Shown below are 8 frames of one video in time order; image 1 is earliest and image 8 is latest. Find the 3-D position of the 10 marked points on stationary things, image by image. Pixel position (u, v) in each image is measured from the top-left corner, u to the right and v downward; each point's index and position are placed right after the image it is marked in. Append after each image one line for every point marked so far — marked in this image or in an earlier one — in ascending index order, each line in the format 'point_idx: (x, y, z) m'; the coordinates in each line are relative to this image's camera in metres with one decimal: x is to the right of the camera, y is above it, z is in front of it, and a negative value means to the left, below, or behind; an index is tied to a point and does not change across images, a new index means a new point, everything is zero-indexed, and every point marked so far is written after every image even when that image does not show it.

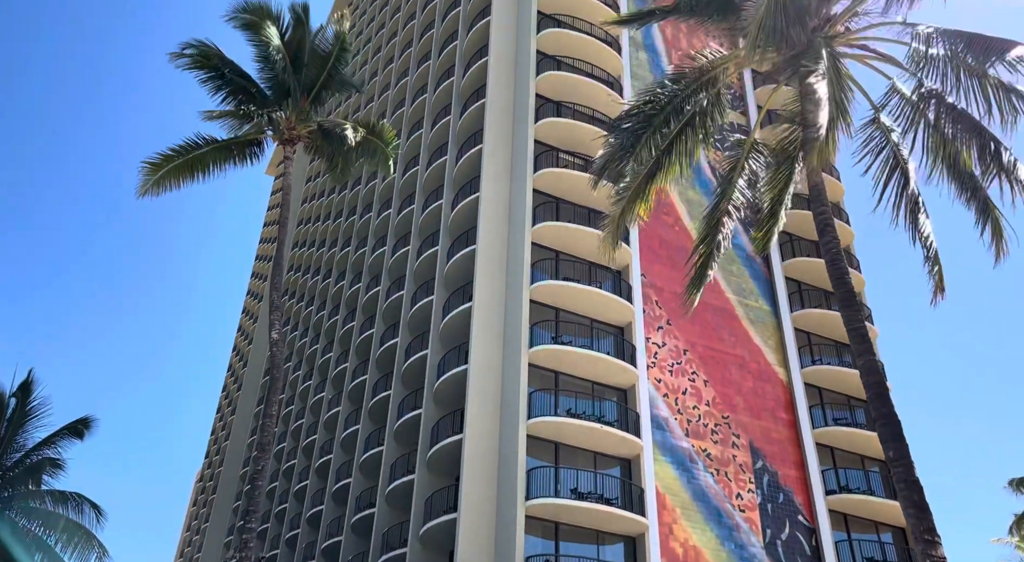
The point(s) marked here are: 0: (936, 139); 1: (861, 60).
0: (+7.8, +2.8, +15.8) m
1: (+7.2, +4.5, +17.7) m
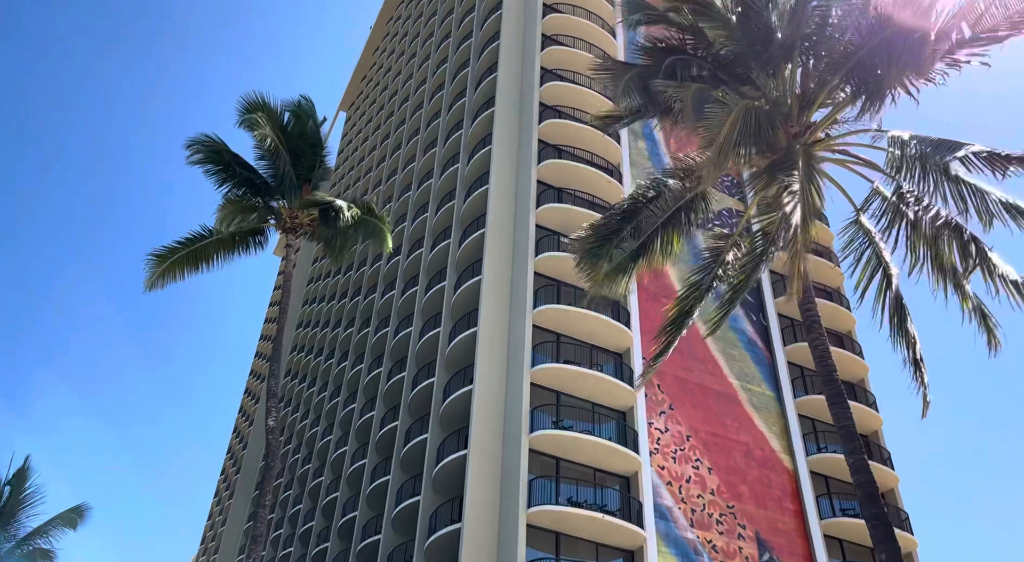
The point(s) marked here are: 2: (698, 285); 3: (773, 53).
0: (+7.5, +0.9, +15.9) m
1: (+7.0, +2.4, +17.9) m
2: (+4.0, +0.3, +17.5) m
3: (+5.4, +4.7, +17.7) m
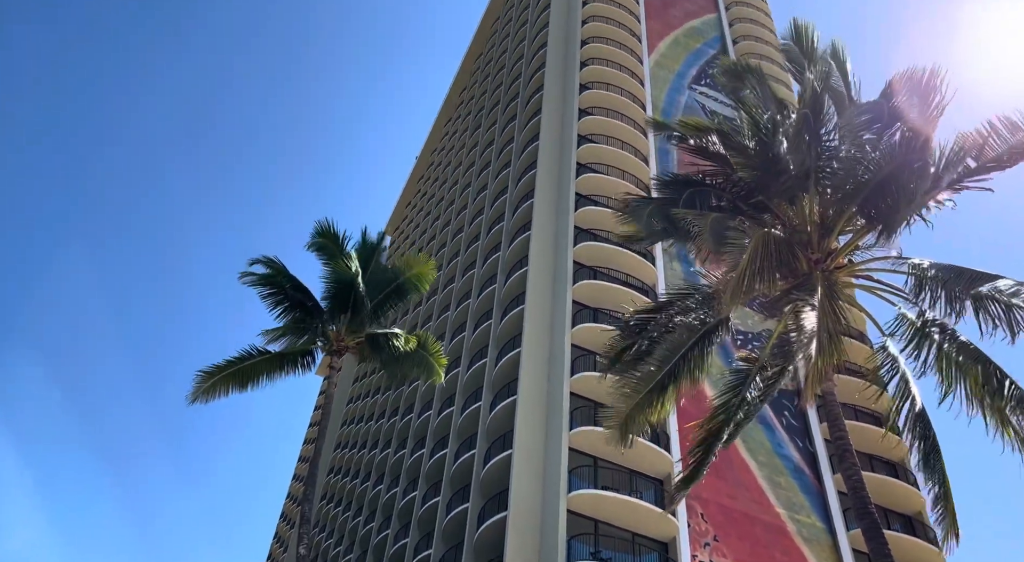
0: (+7.7, -1.4, +15.2) m
1: (+7.3, -0.2, +17.4) m
2: (+4.3, -2.3, +16.9) m
3: (+5.7, +2.1, +17.6) m
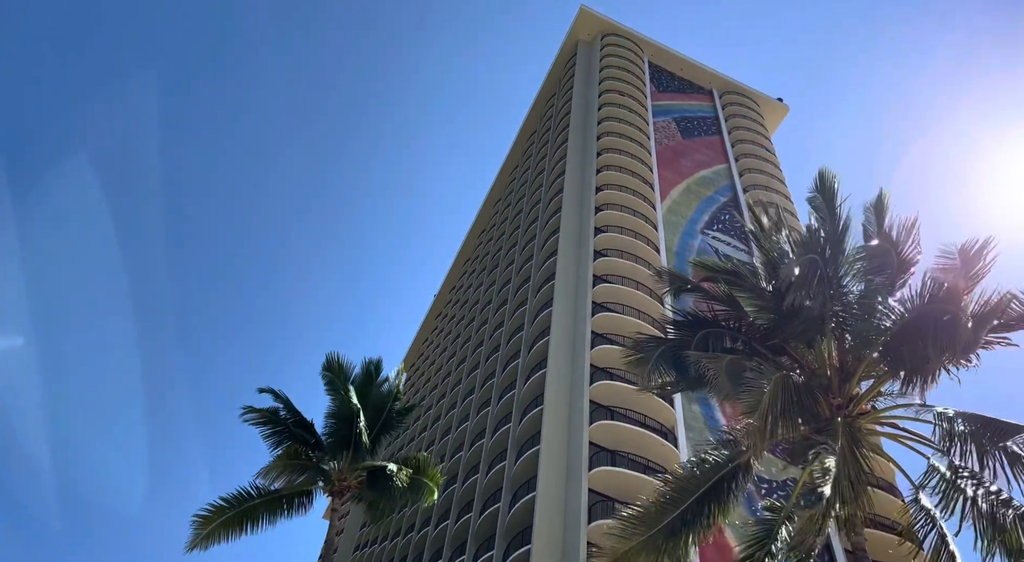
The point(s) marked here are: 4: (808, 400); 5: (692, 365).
0: (+7.9, -3.9, +14.4) m
1: (+7.5, -3.1, +16.8) m
2: (+4.5, -5.0, +16.0) m
3: (+5.9, -0.8, +17.3) m
4: (+5.7, -2.3, +16.5) m
5: (+3.9, -1.8, +18.8) m
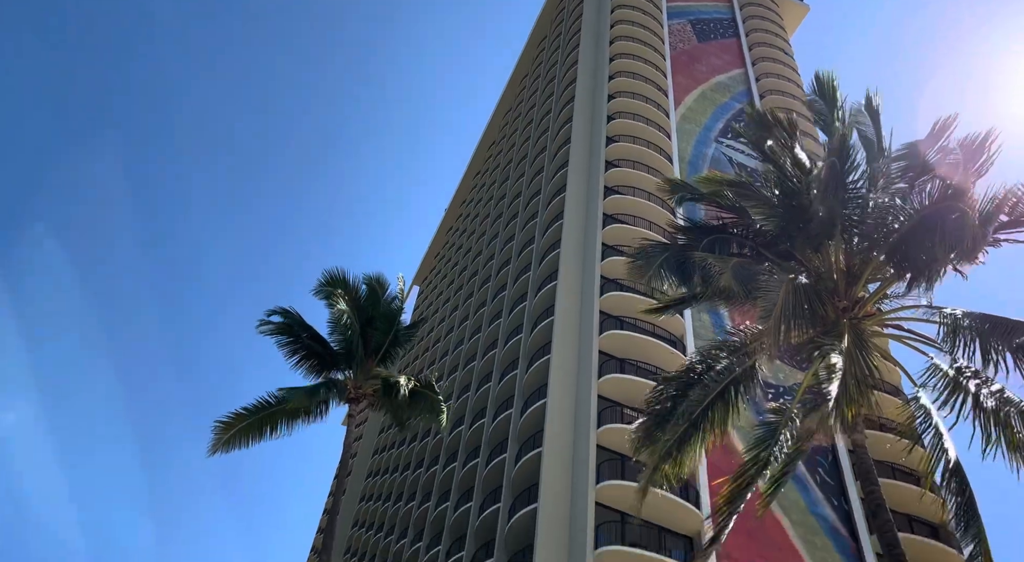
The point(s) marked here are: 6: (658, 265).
0: (+8.0, -2.3, +14.6) m
1: (+7.6, -1.2, +16.9) m
2: (+4.7, -3.2, +16.4) m
3: (+6.1, +1.1, +17.2) m
4: (+5.8, -0.5, +16.6) m
5: (+4.1, +0.3, +18.9) m
6: (+3.3, +0.4, +19.0) m
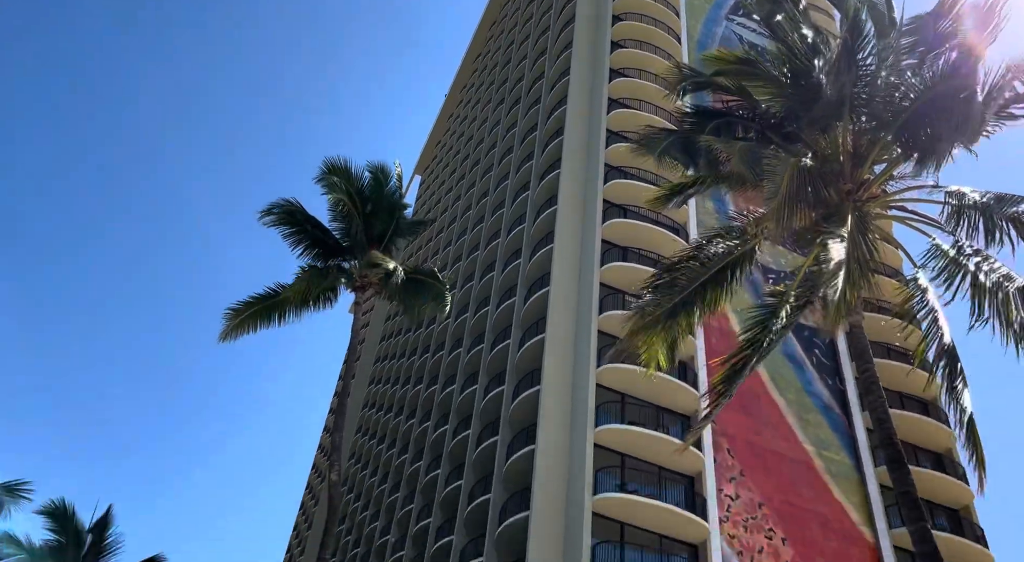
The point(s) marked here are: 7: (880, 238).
0: (+8.2, -0.2, +15.1) m
1: (+7.9, +1.2, +17.3) m
2: (+4.9, -0.9, +17.0) m
3: (+6.3, +3.5, +17.3) m
4: (+6.0, +1.9, +16.8) m
5: (+4.3, +2.8, +19.0) m
6: (+3.5, +3.0, +19.1) m
7: (+7.4, +0.9, +17.4) m
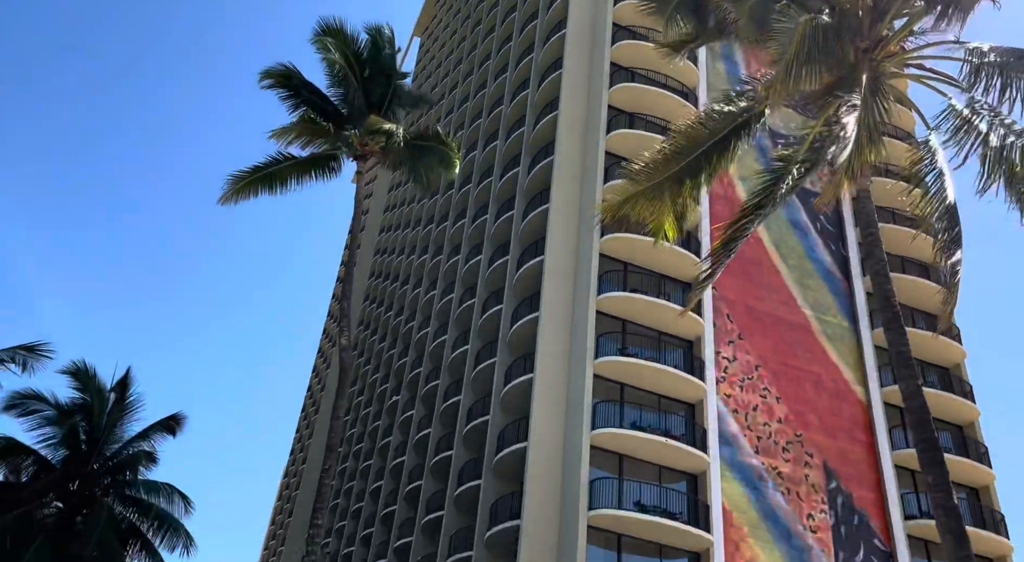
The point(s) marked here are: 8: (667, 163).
0: (+8.4, +2.3, +15.2) m
1: (+8.1, +4.0, +17.1) m
2: (+5.1, +1.9, +17.1) m
3: (+6.5, +6.3, +16.8) m
4: (+6.3, +4.6, +16.6) m
5: (+4.5, +5.9, +18.6) m
6: (+3.7, +6.0, +18.6) m
7: (+7.6, +3.7, +17.2) m
8: (+3.1, +2.4, +16.9) m
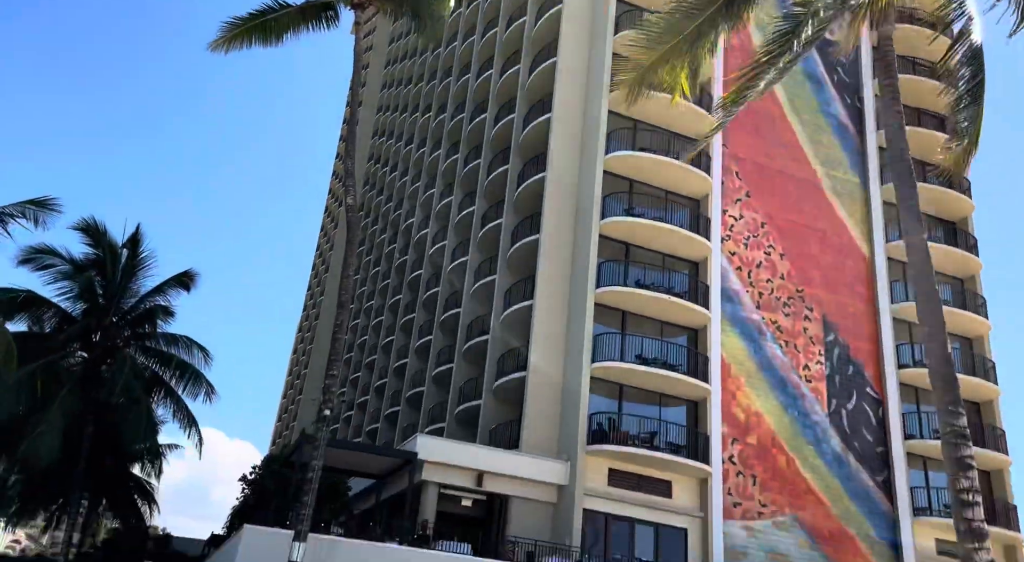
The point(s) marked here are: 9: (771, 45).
0: (+8.5, +4.6, +14.3) m
1: (+8.1, +6.6, +15.9) m
2: (+5.2, +4.5, +16.3) m
3: (+6.6, +8.8, +15.3) m
4: (+6.3, +7.1, +15.3) m
5: (+4.6, +8.7, +17.1) m
6: (+3.8, +8.8, +17.2) m
7: (+7.7, +6.4, +16.1) m
8: (+3.2, +5.0, +16.0) m
9: (+4.8, +4.2, +16.3) m
